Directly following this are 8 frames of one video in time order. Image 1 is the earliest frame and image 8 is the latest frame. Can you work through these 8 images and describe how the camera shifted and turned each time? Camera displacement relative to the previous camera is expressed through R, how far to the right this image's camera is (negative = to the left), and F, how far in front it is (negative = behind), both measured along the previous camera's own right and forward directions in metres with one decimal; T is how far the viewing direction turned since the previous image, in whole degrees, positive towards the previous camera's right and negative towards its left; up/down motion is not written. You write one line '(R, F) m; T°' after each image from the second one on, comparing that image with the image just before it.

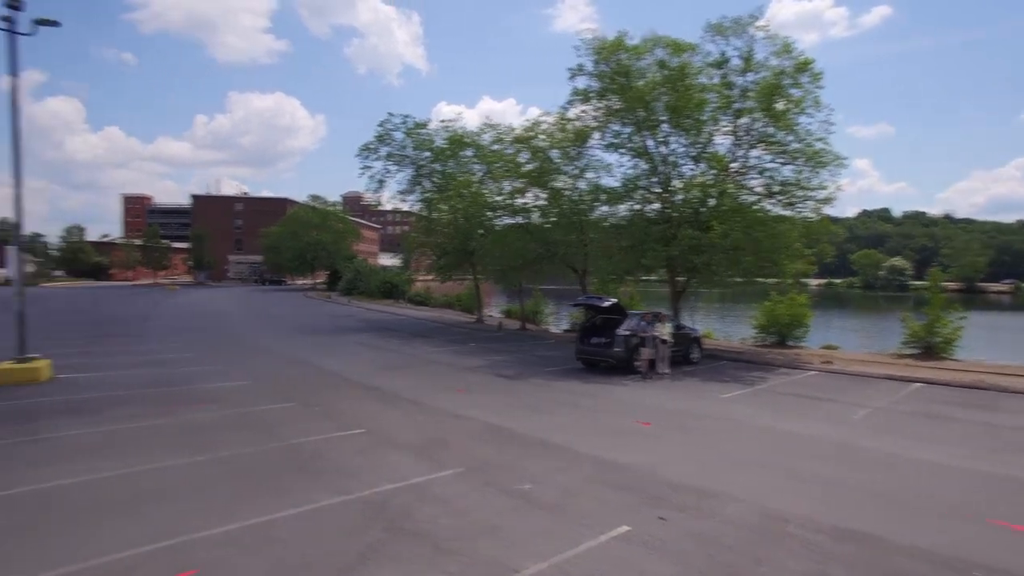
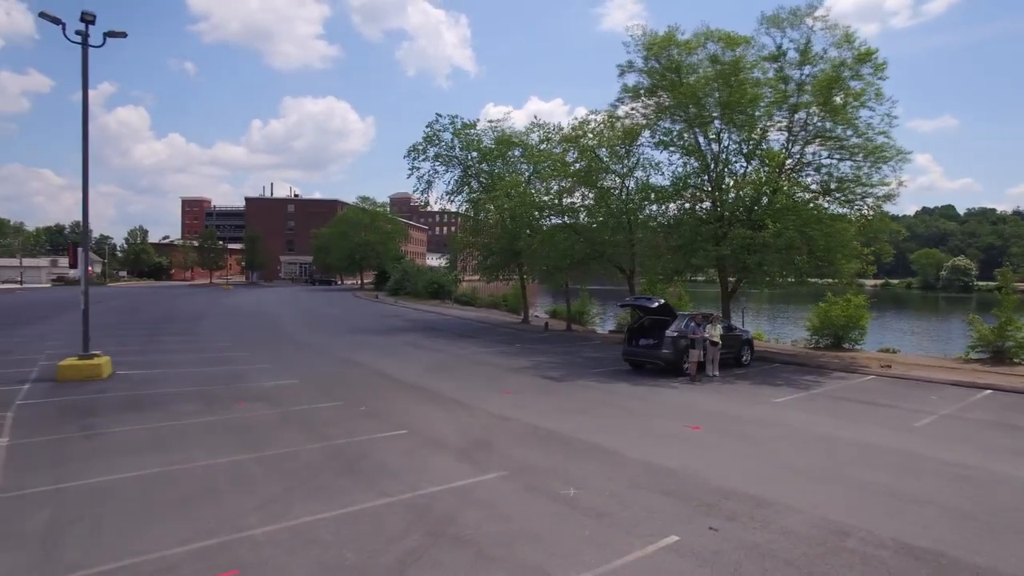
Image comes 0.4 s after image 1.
(0.0, +0.1) m; -4°
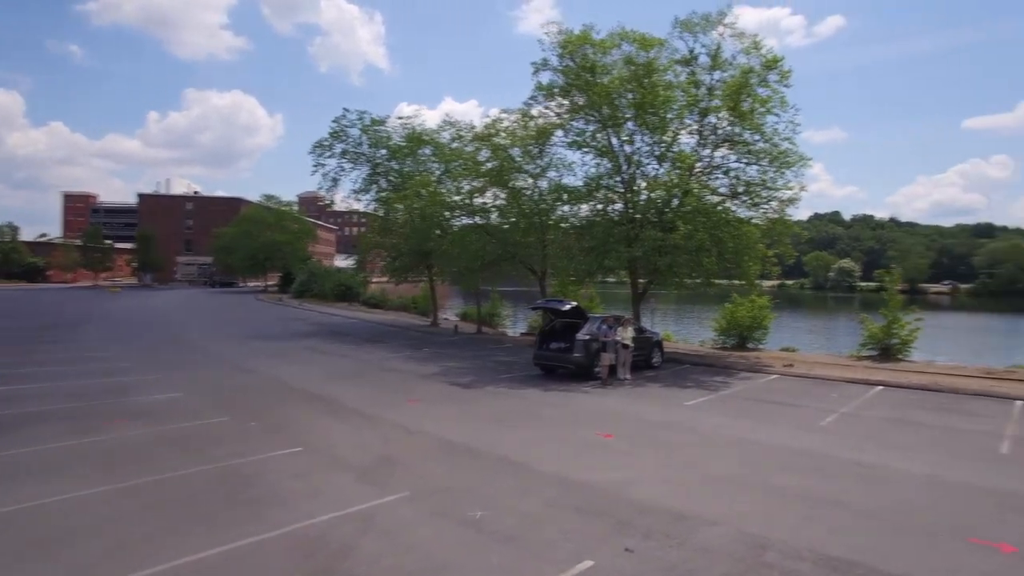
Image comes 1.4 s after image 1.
(+0.1, +0.5) m; +7°
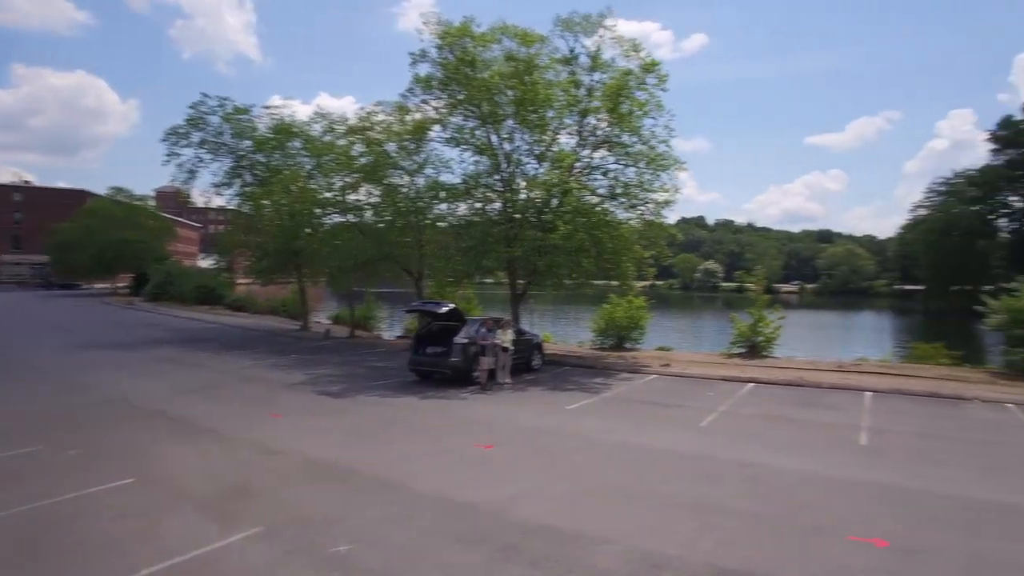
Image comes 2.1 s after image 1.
(+0.1, +0.6) m; +10°
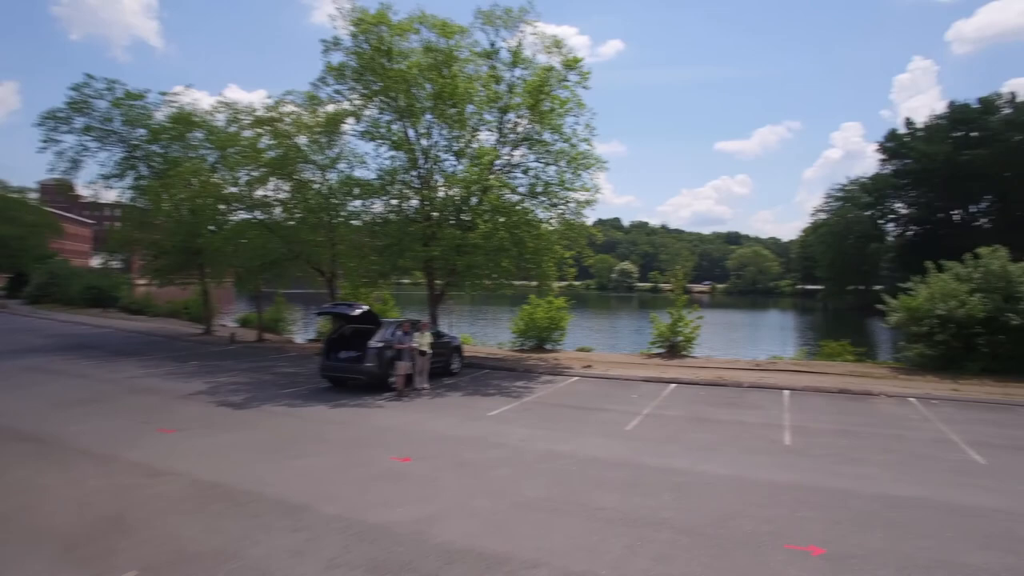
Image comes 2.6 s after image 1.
(0.0, +0.5) m; +7°
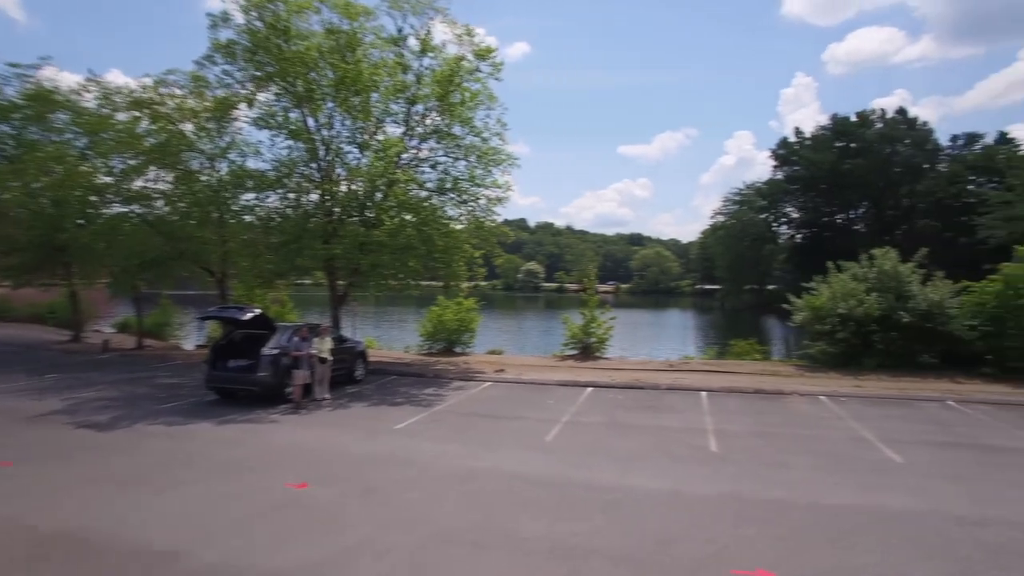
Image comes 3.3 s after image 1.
(-0.1, +0.8) m; +8°
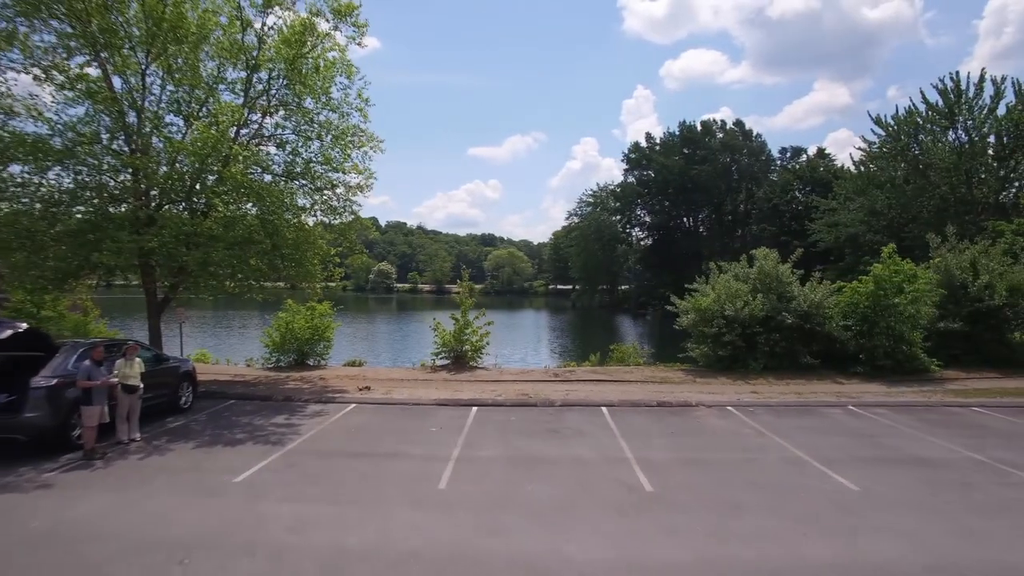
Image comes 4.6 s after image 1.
(-0.3, +2.2) m; +12°
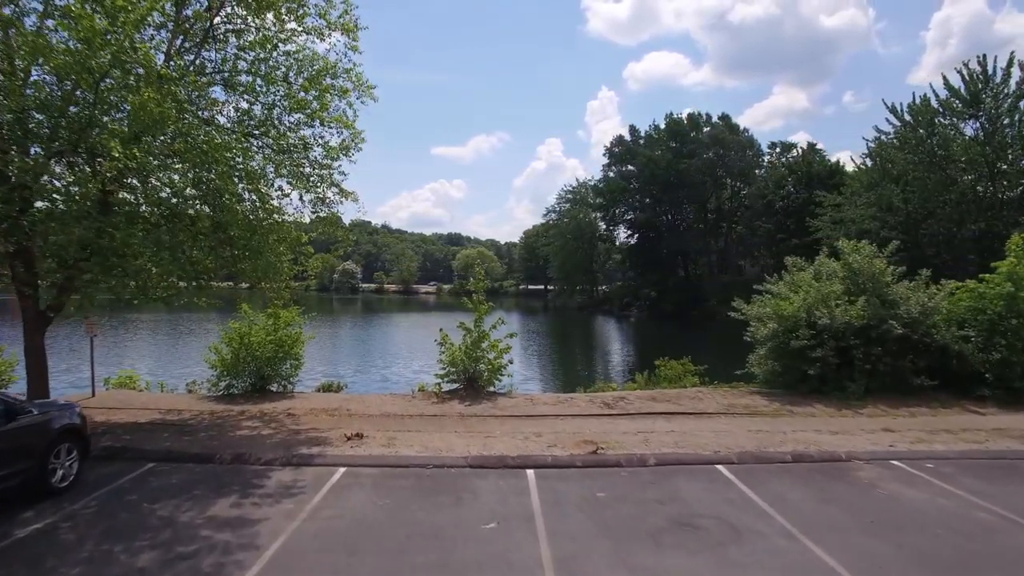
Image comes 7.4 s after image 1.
(-1.3, +4.2) m; +3°
